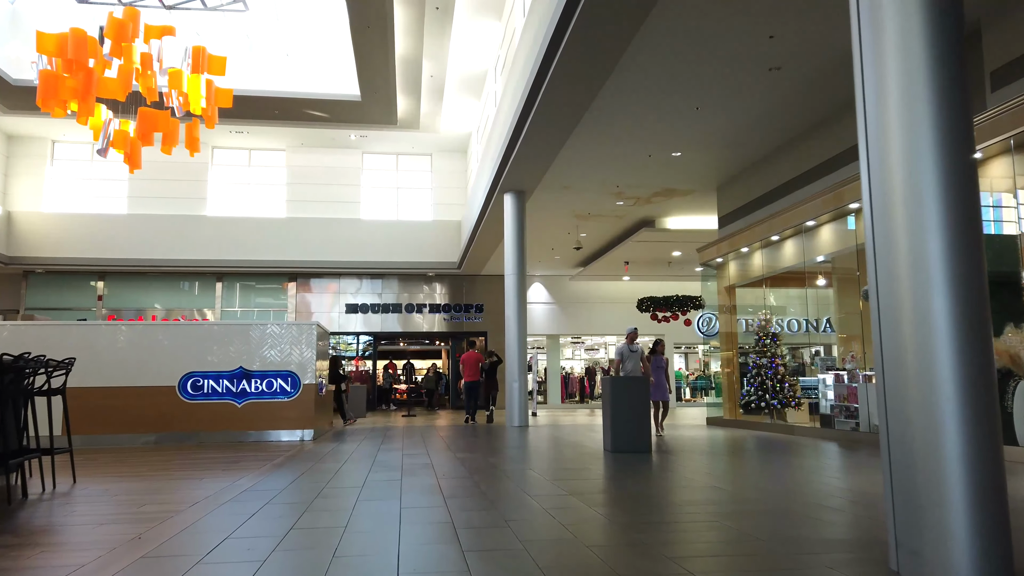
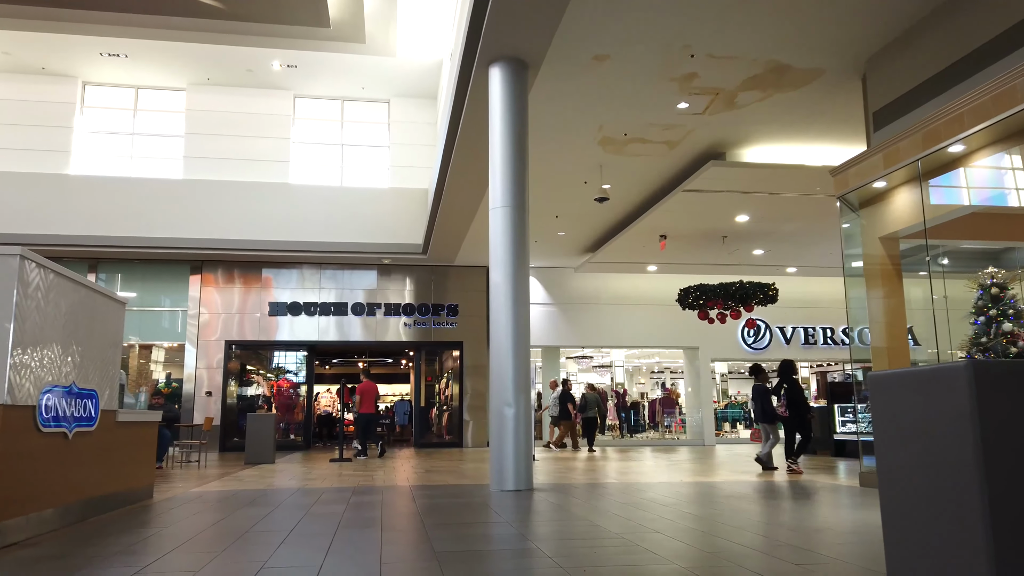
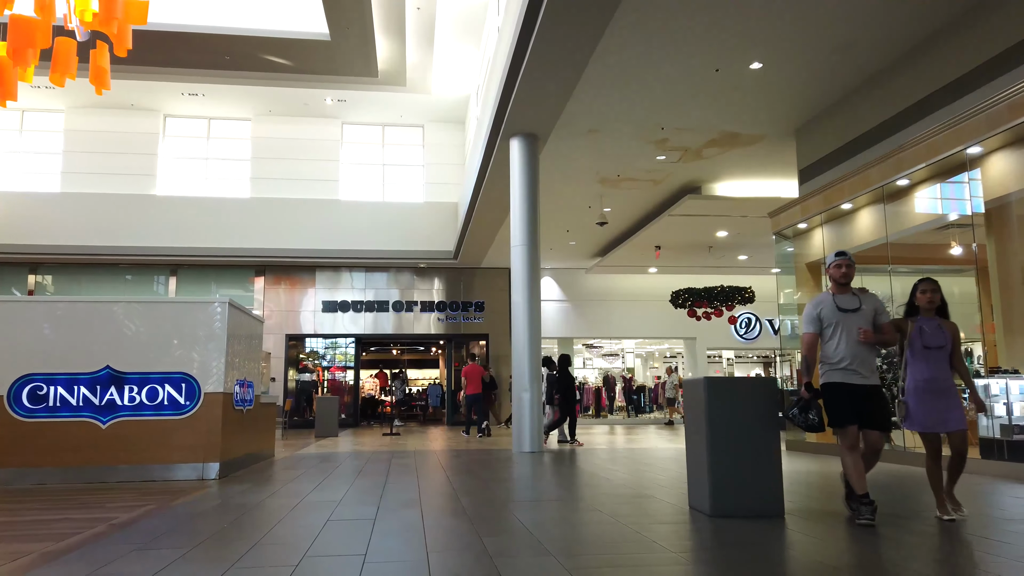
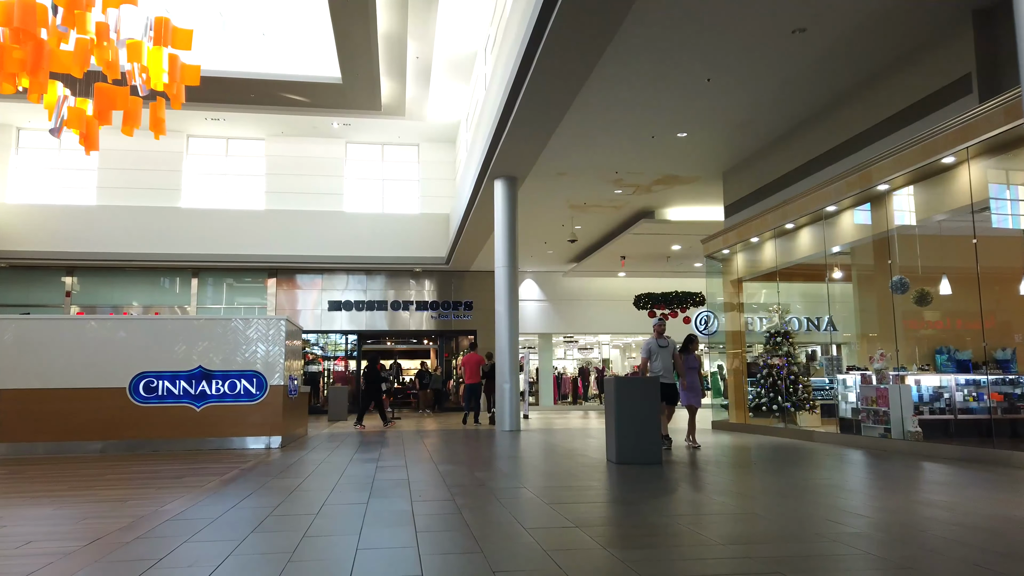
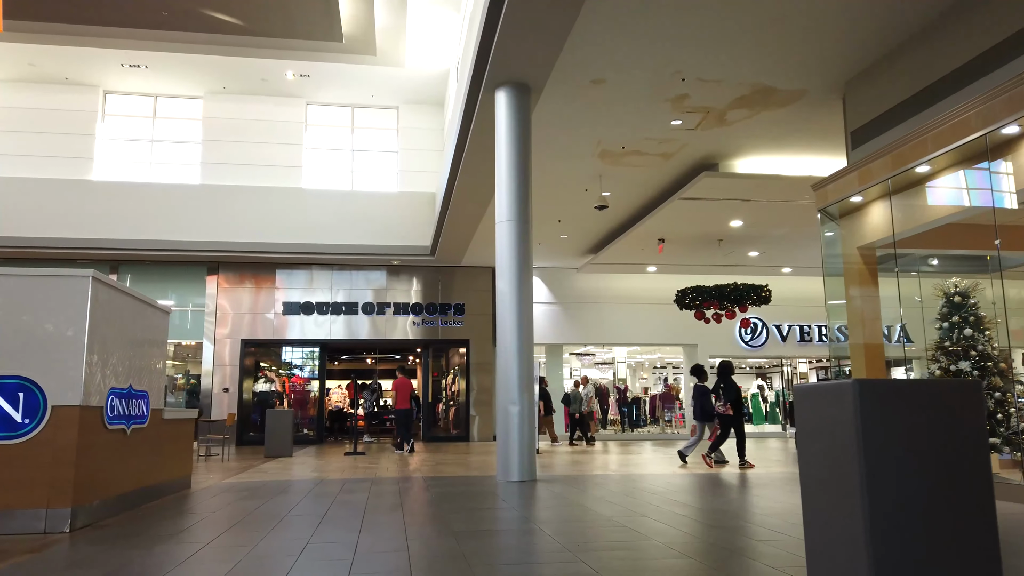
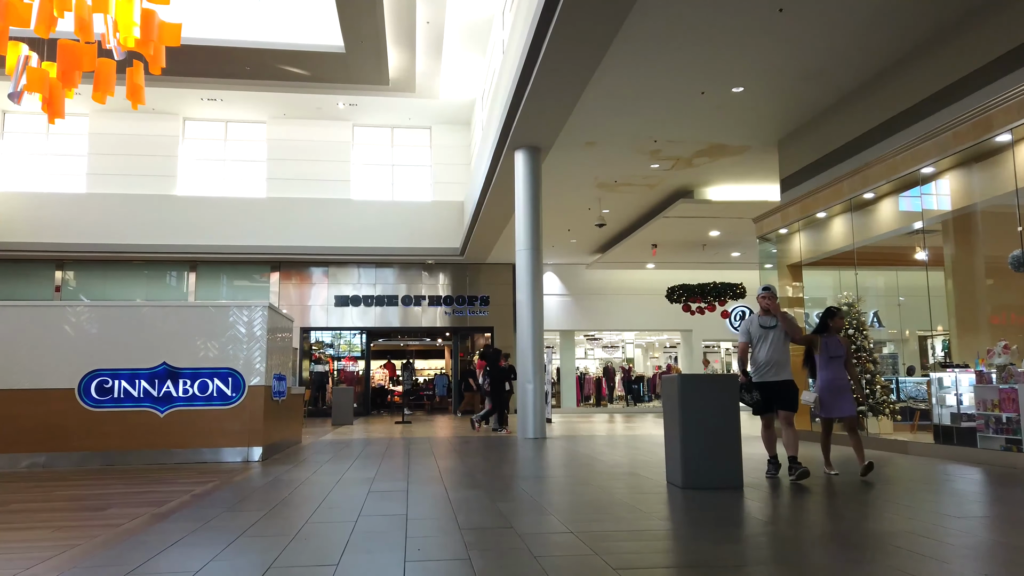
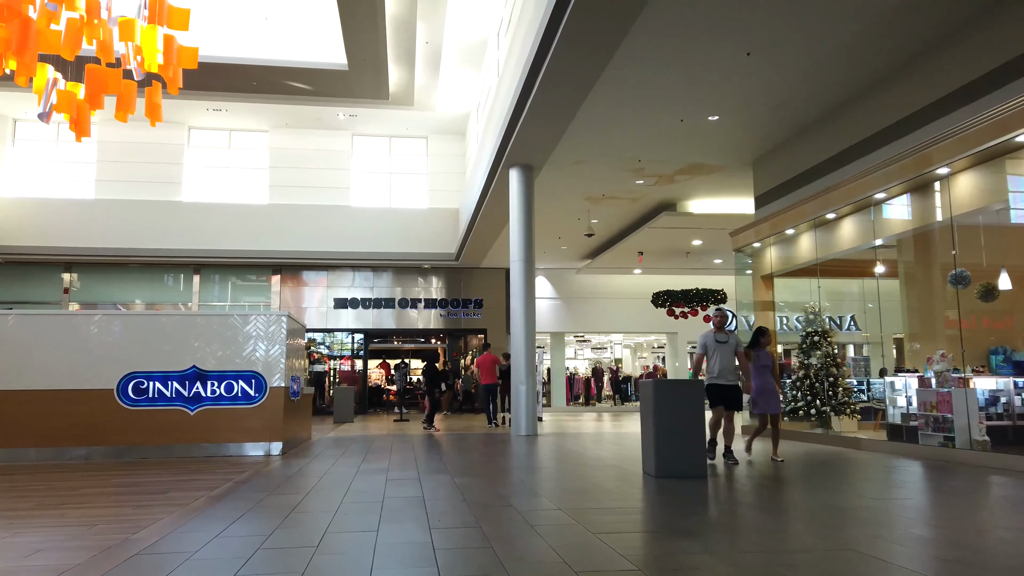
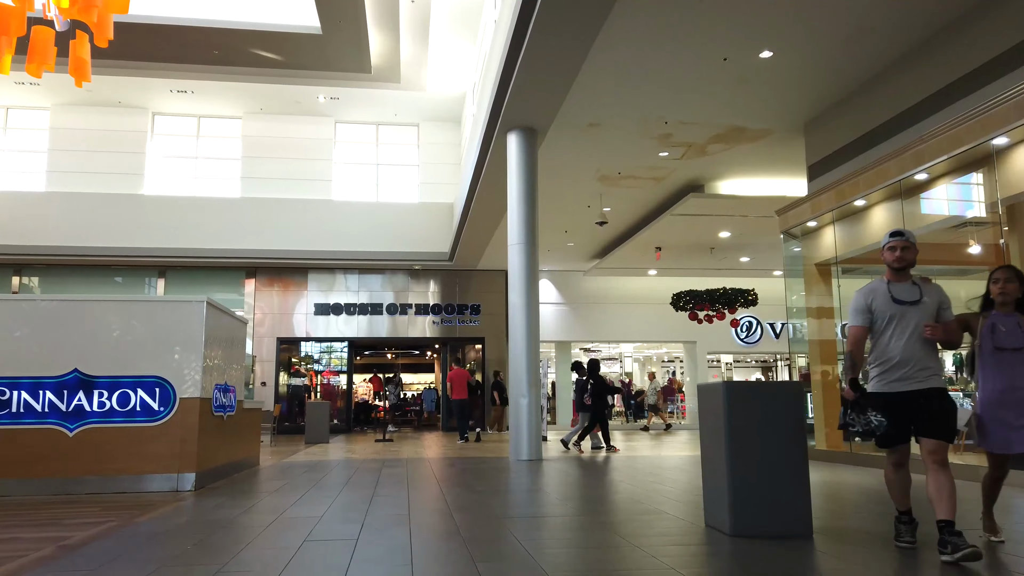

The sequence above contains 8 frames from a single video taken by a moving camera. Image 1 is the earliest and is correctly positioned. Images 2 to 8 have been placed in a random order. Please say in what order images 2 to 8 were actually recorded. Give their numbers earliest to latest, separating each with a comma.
4, 7, 6, 3, 8, 5, 2
